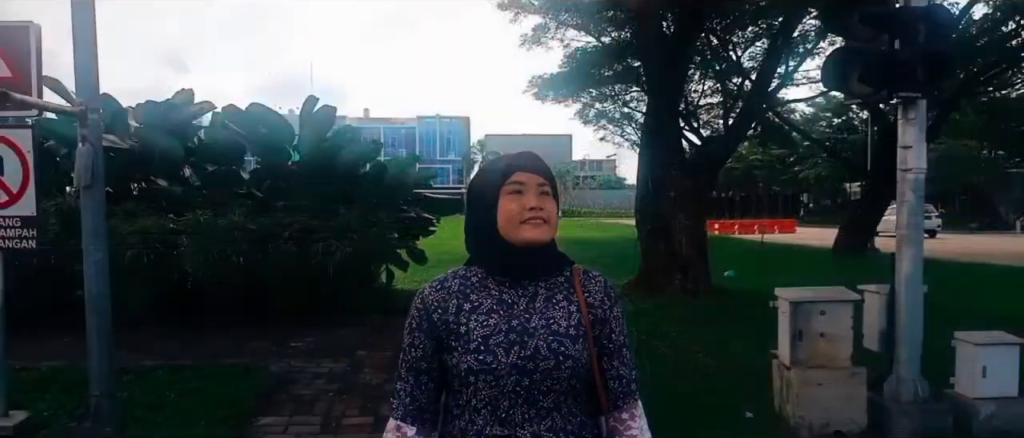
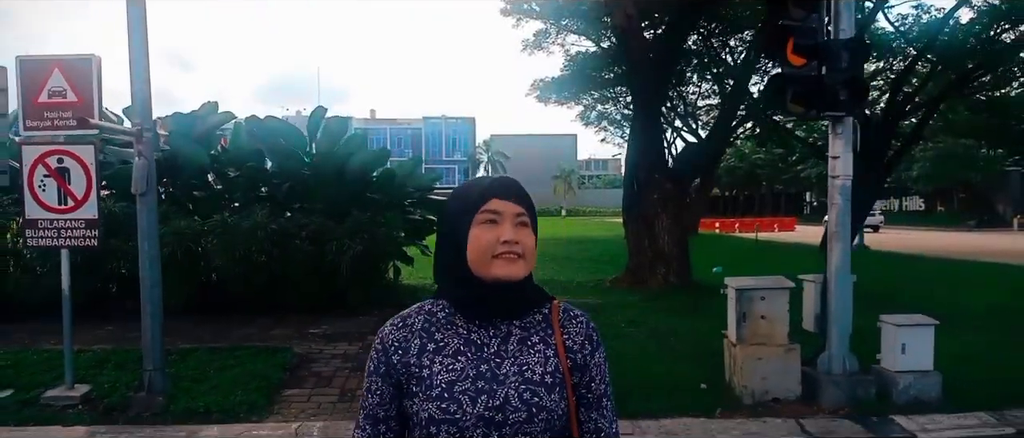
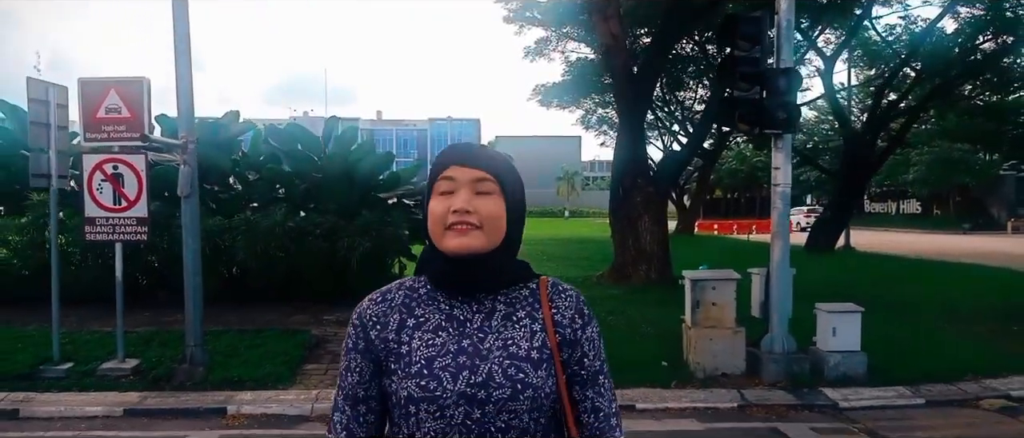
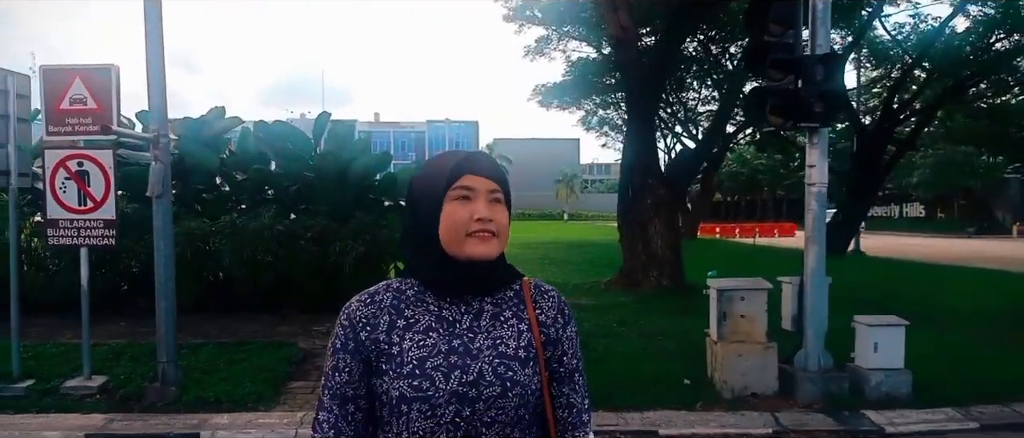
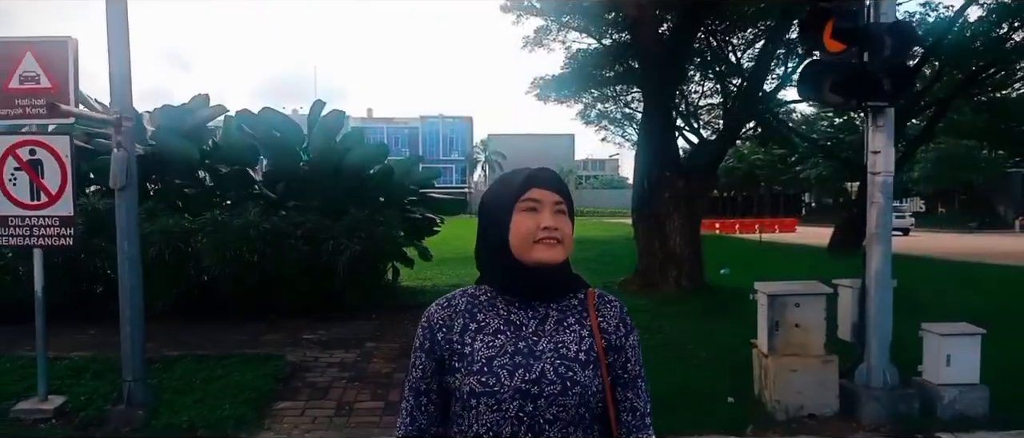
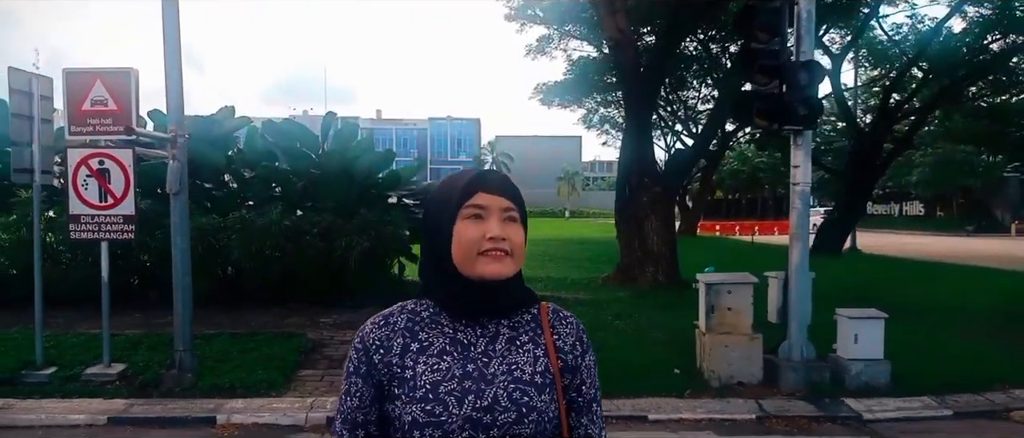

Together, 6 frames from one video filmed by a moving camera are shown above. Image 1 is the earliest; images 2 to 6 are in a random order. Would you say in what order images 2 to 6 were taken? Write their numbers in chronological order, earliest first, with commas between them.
5, 2, 4, 6, 3
